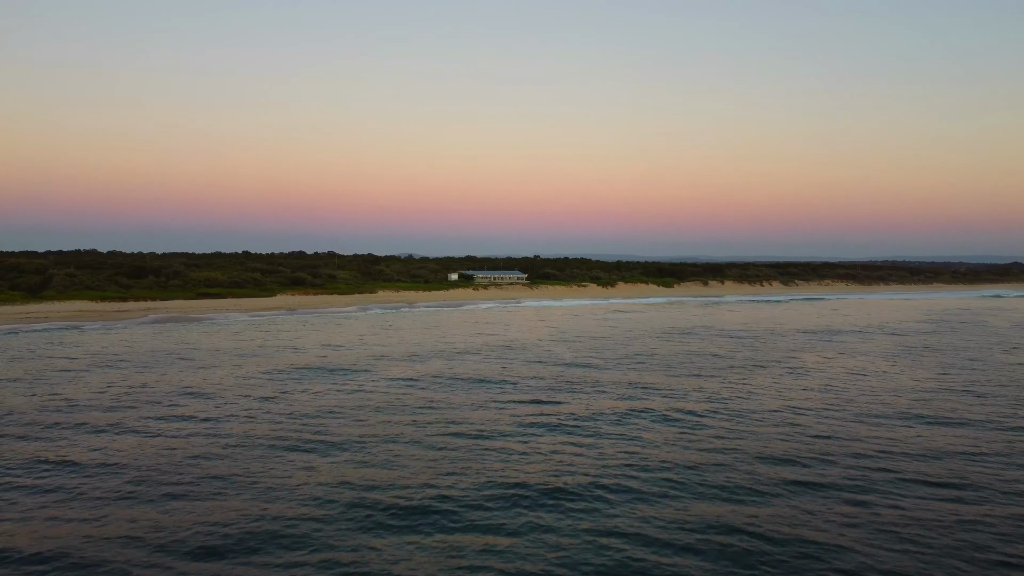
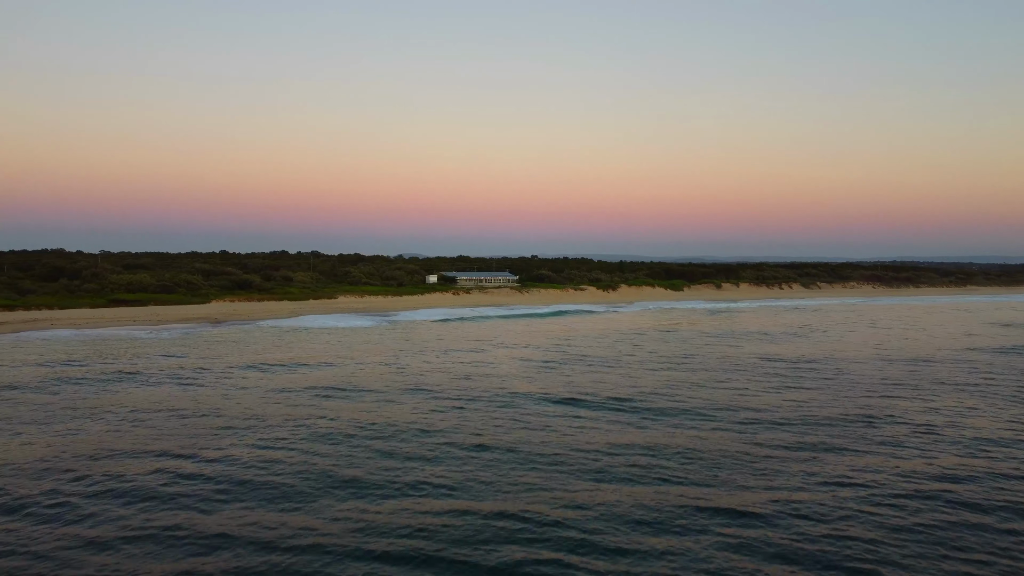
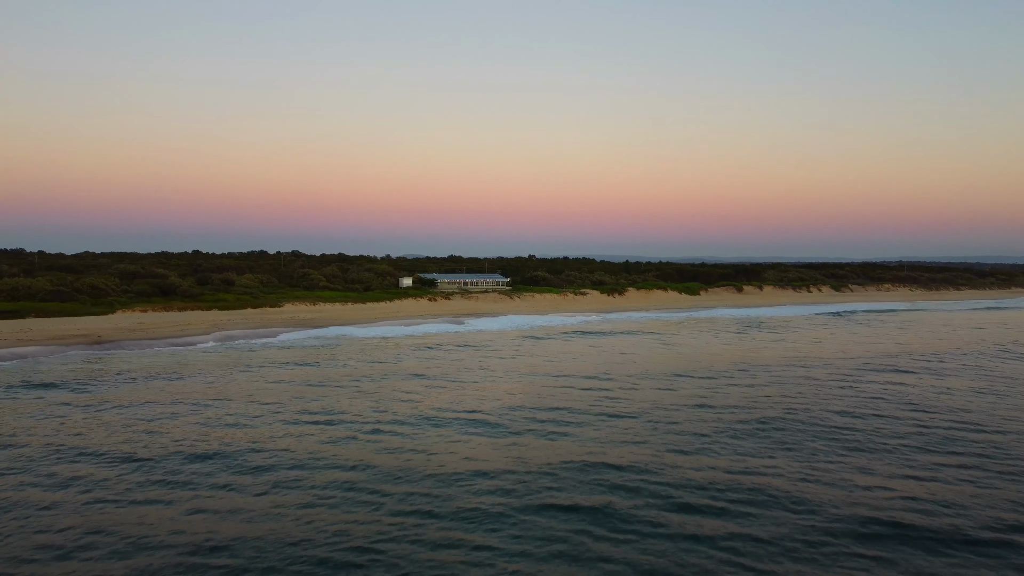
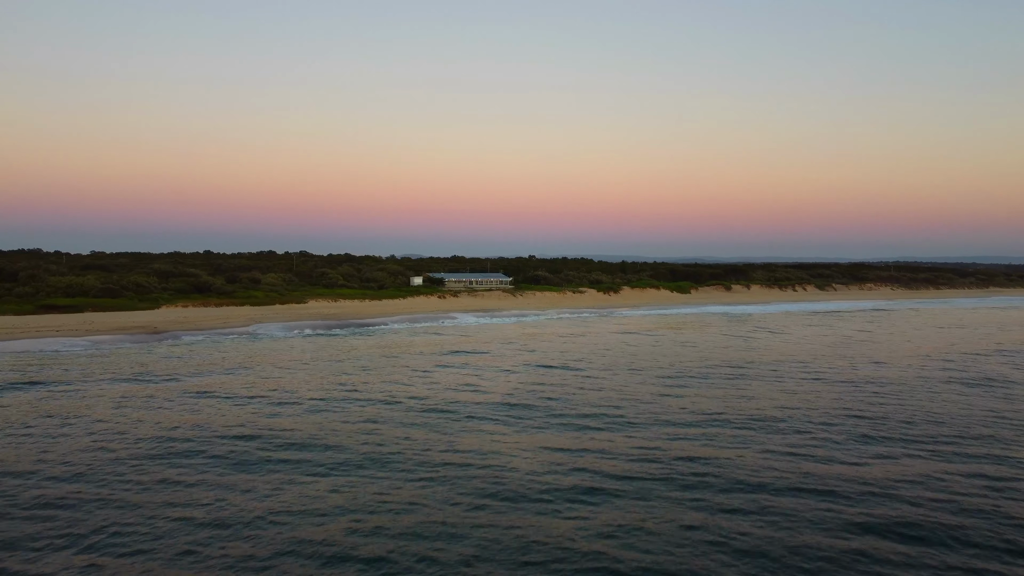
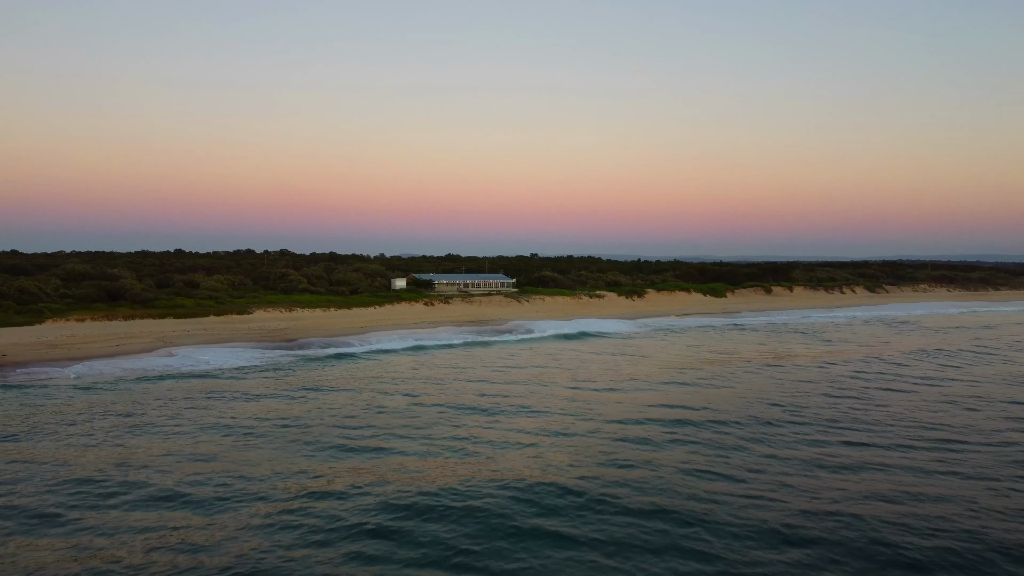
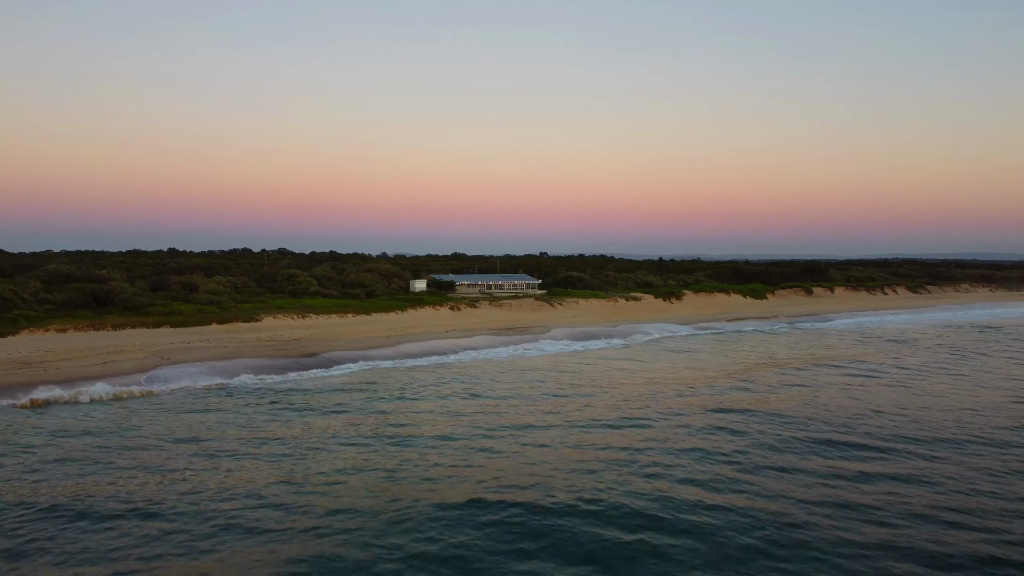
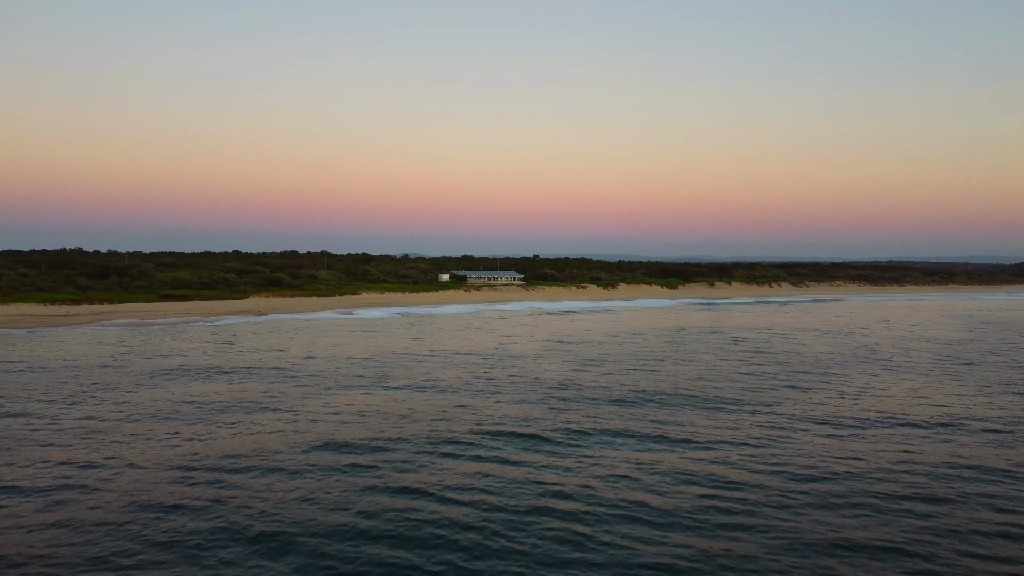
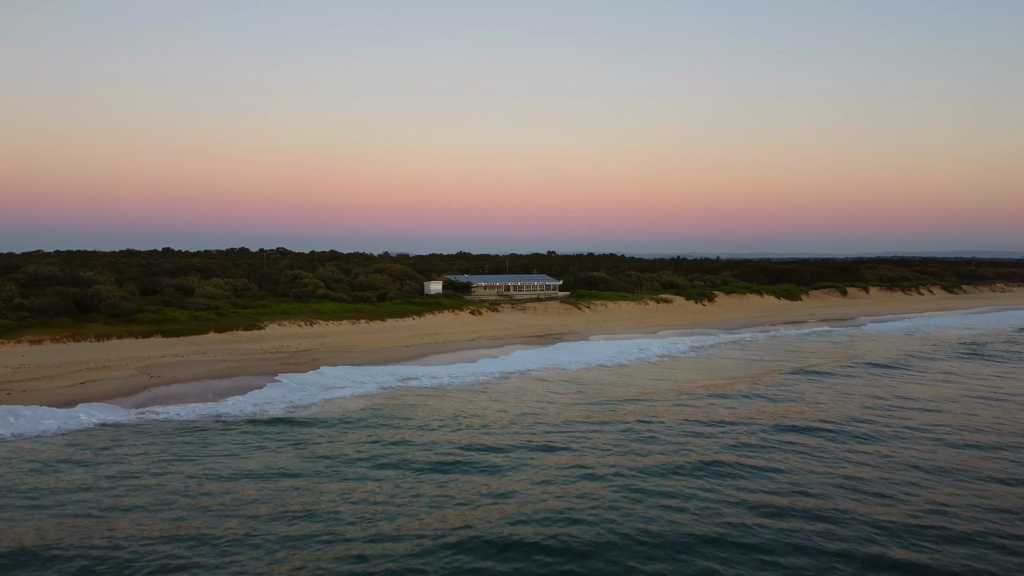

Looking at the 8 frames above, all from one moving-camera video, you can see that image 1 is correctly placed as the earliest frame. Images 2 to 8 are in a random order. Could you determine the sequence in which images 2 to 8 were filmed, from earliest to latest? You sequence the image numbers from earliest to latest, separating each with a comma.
7, 2, 4, 3, 5, 6, 8
